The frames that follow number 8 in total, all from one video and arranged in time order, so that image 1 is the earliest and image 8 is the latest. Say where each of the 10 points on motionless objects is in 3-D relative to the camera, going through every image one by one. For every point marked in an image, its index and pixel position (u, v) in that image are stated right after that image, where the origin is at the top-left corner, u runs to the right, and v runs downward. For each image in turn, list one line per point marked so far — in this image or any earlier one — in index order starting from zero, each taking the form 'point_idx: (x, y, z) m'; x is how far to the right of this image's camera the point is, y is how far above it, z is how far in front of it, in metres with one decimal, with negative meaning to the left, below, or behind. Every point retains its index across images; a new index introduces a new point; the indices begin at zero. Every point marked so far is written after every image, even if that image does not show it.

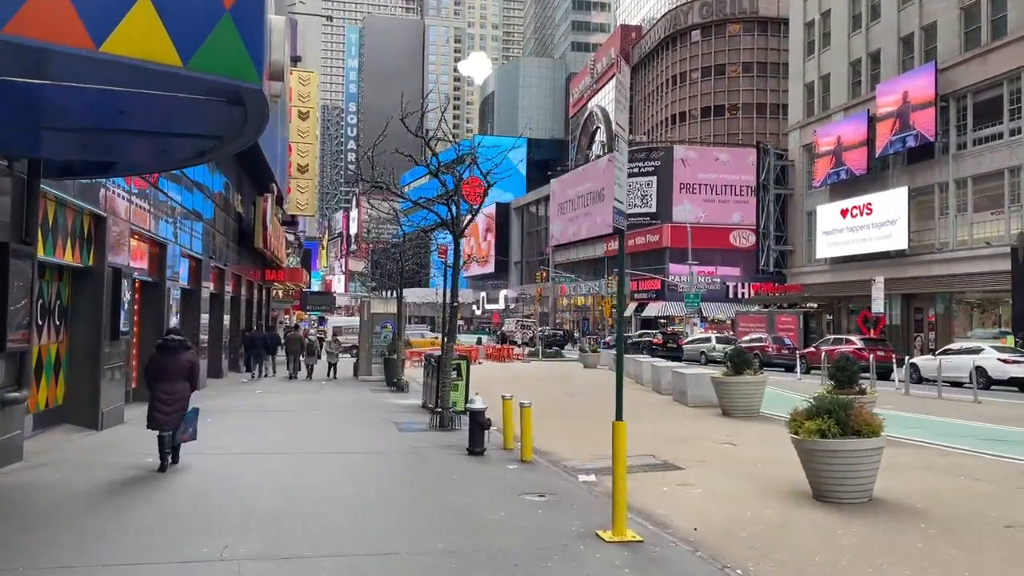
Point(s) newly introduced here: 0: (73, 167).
0: (-5.4, +1.5, +9.4) m
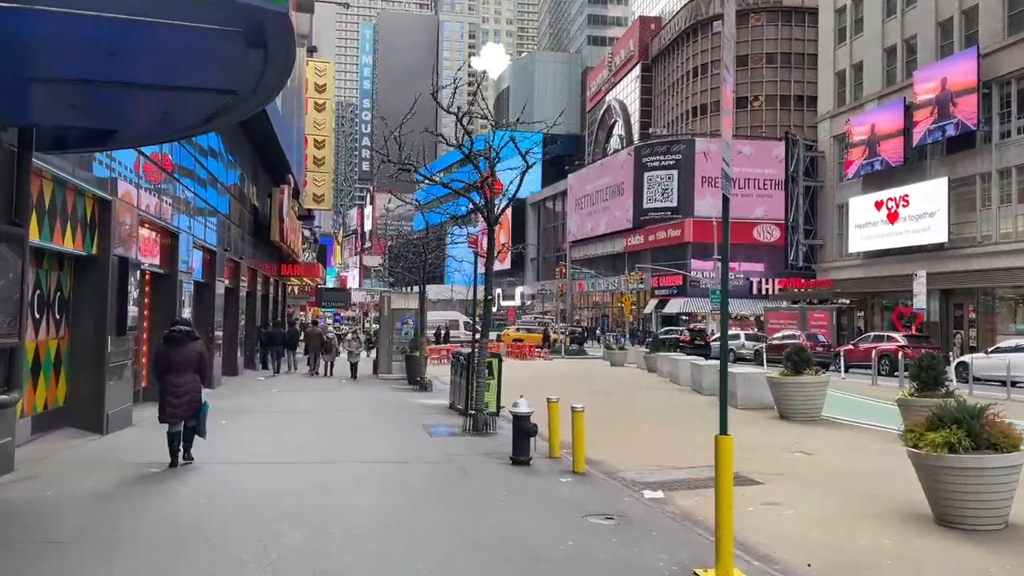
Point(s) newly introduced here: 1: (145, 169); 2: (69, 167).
0: (-4.8, +1.6, +8.2) m
1: (-6.7, +2.2, +14.2) m
2: (-5.8, +1.6, +10.0) m
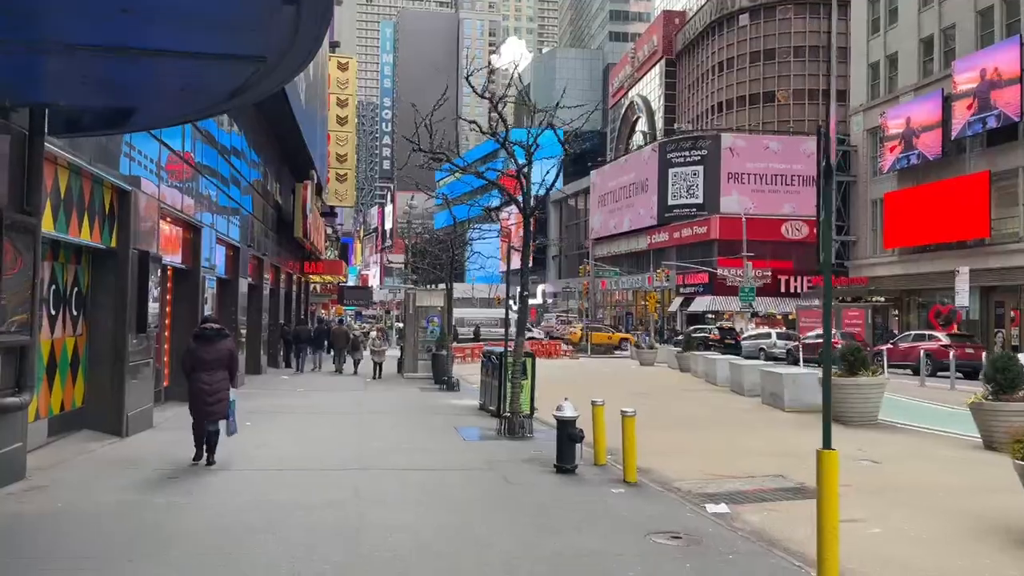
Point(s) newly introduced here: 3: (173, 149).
0: (-4.3, +1.7, +7.7) m
1: (-6.1, +2.2, +13.6) m
2: (-5.2, +1.6, +9.4) m
3: (-6.2, +2.5, +14.1) m
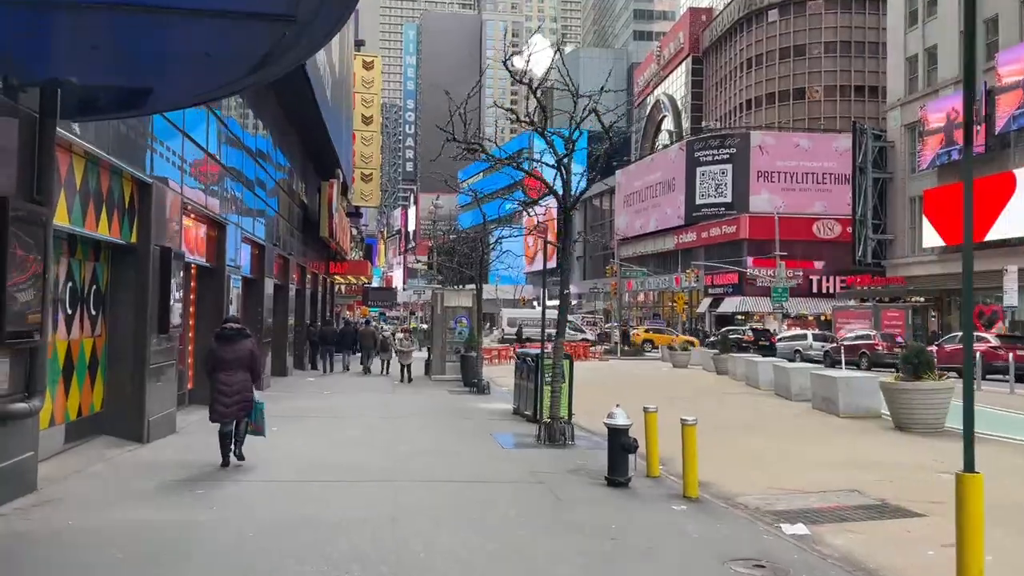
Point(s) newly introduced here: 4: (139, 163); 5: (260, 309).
0: (-3.8, +1.7, +7.1) m
1: (-5.5, +2.3, +13.1) m
2: (-4.7, +1.7, +8.9) m
3: (-5.6, +2.5, +13.5) m
4: (-4.9, +1.6, +10.1) m
5: (-6.5, -0.6, +19.9) m
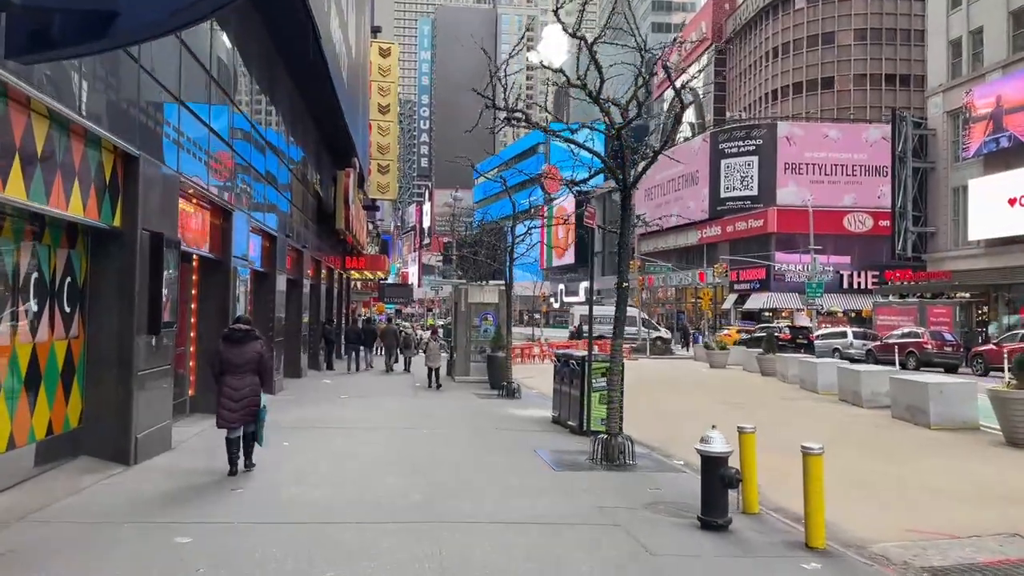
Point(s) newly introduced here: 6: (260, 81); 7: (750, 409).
0: (-3.3, +1.8, +5.5) m
1: (-4.8, +2.4, +11.5) m
2: (-4.1, +1.7, +7.3) m
3: (-4.9, +2.6, +11.9) m
4: (-4.3, +1.6, +8.5) m
5: (-5.7, -0.5, +18.3) m
6: (-6.1, +5.0, +18.8) m
7: (+5.1, -2.6, +16.6) m
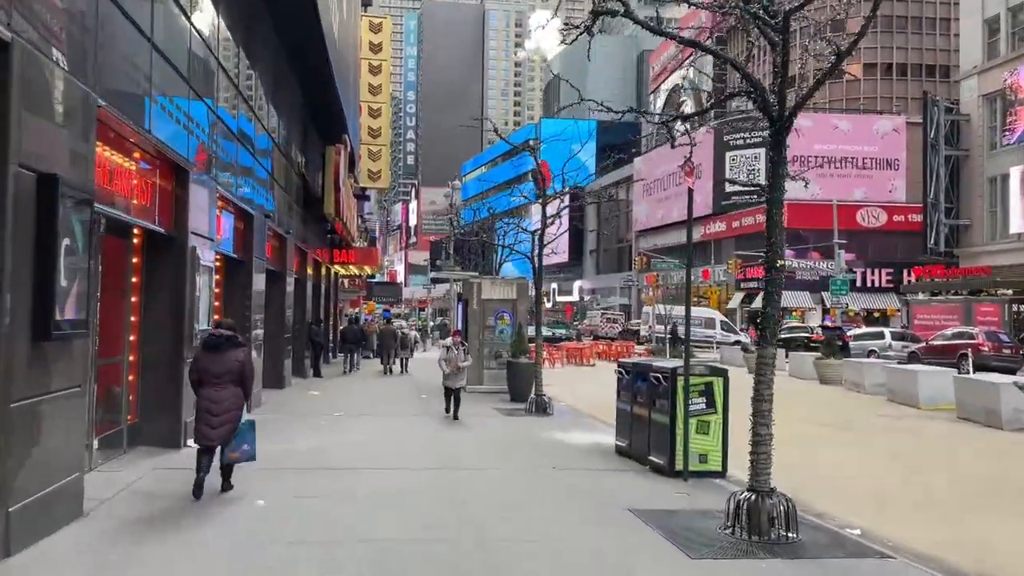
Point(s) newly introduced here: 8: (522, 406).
0: (-2.4, +2.0, +2.0) m
1: (-4.0, +2.5, +8.0) m
2: (-3.3, +1.9, +3.8) m
3: (-4.1, +2.8, +8.5) m
4: (-3.4, +1.8, +5.0) m
5: (-5.1, -0.3, +14.8) m
6: (-5.5, +5.2, +15.3) m
7: (+5.8, -2.4, +13.4) m
8: (+0.2, -2.5, +16.6) m
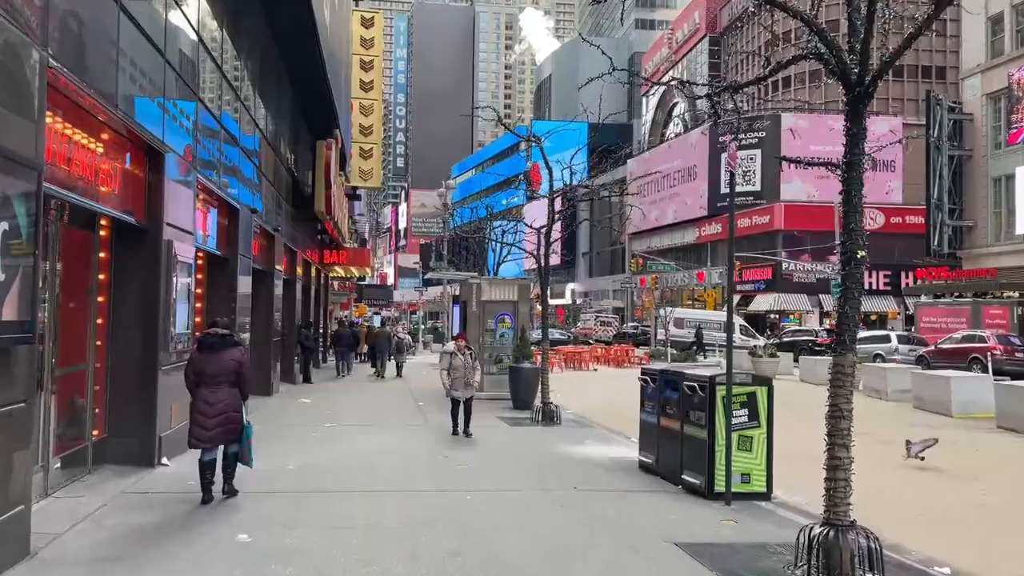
0: (-2.1, +2.0, +1.0) m
1: (-3.8, +2.6, +6.9) m
2: (-3.0, +2.0, +2.7) m
3: (-3.9, +2.8, +7.4) m
4: (-3.2, +1.8, +3.9) m
5: (-5.0, -0.3, +13.7) m
6: (-5.4, +5.1, +14.2) m
7: (+5.9, -2.4, +12.4) m
8: (+0.3, -2.6, +15.6) m
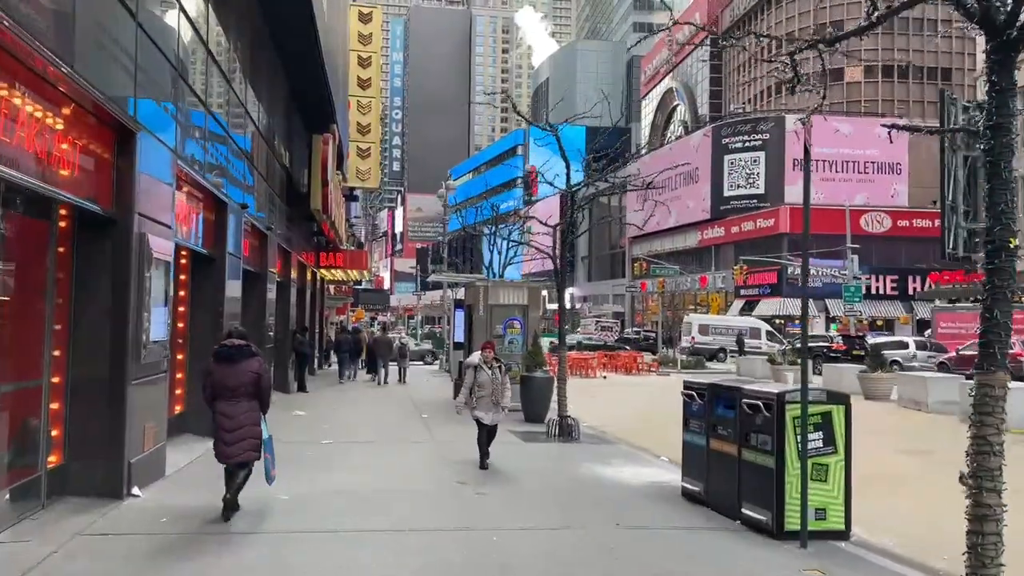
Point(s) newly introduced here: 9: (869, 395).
0: (-1.8, +2.1, -0.3) m
1: (-3.6, +2.6, +5.7) m
2: (-2.7, +2.0, +1.5) m
3: (-3.6, +2.8, +6.2) m
4: (-2.9, +1.9, +2.7) m
5: (-4.8, -0.3, +12.5) m
6: (-5.2, +5.1, +13.0) m
7: (+6.2, -2.5, +11.2) m
8: (+0.5, -2.6, +14.4) m
9: (+8.5, -2.5, +18.5) m
